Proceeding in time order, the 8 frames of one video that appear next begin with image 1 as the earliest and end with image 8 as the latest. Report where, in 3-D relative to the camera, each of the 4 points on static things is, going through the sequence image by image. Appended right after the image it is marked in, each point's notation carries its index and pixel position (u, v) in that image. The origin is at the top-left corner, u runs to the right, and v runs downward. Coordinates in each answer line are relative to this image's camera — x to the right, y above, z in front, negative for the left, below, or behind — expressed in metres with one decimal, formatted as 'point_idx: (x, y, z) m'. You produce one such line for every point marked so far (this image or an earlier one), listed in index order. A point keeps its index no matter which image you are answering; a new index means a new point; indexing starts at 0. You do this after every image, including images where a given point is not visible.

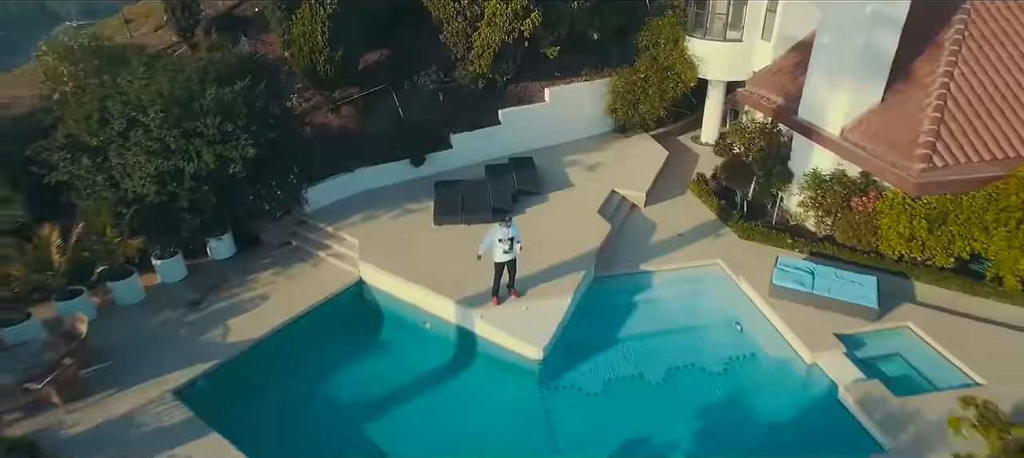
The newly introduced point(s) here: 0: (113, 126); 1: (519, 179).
0: (-5.9, +1.5, +8.1) m
1: (+0.2, +1.0, +10.8) m
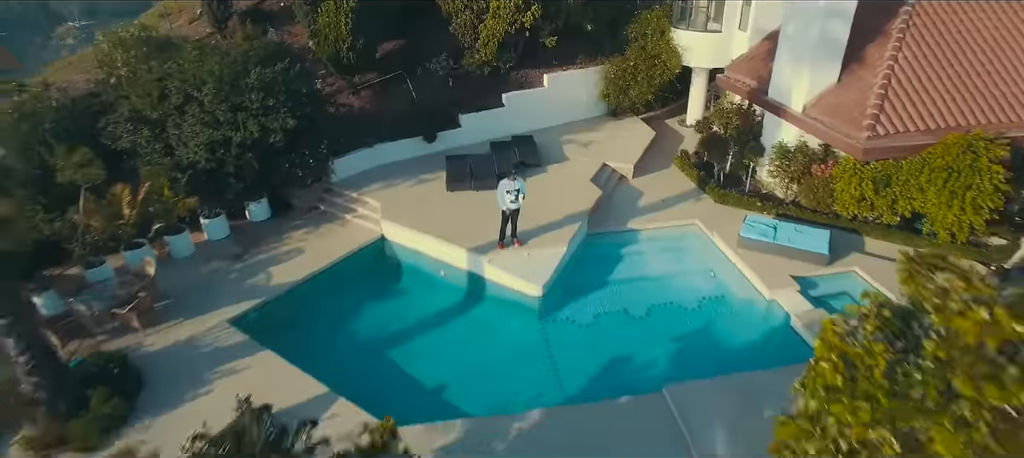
0: (-5.8, +2.2, +9.4) m
1: (+0.2, +1.6, +12.0) m
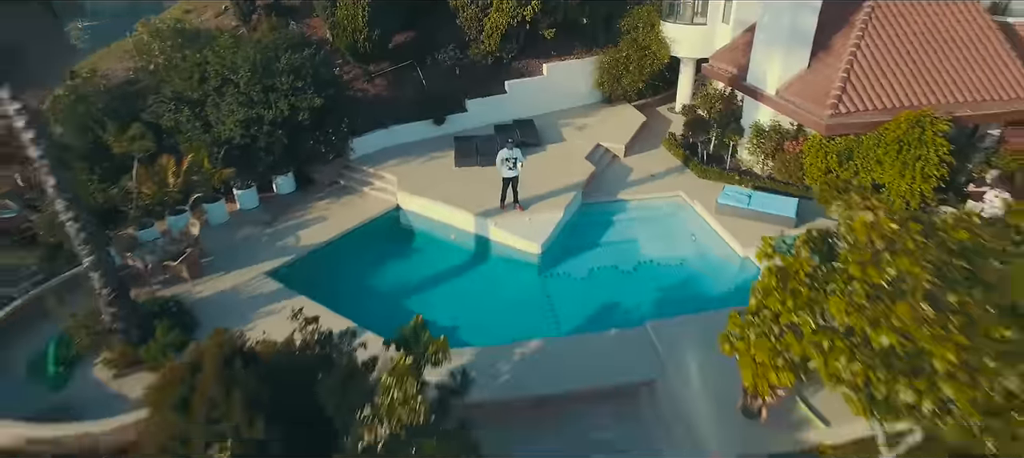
0: (-5.8, +2.8, +10.5) m
1: (+0.3, +2.2, +13.2) m
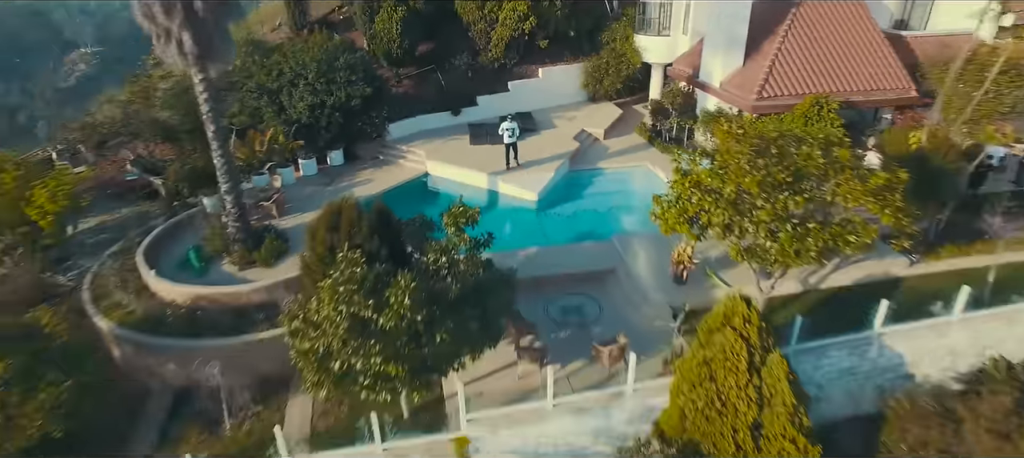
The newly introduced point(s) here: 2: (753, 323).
0: (-5.7, +3.8, +13.8) m
1: (+0.3, +3.1, +16.4) m
2: (+2.9, -1.2, +6.7) m
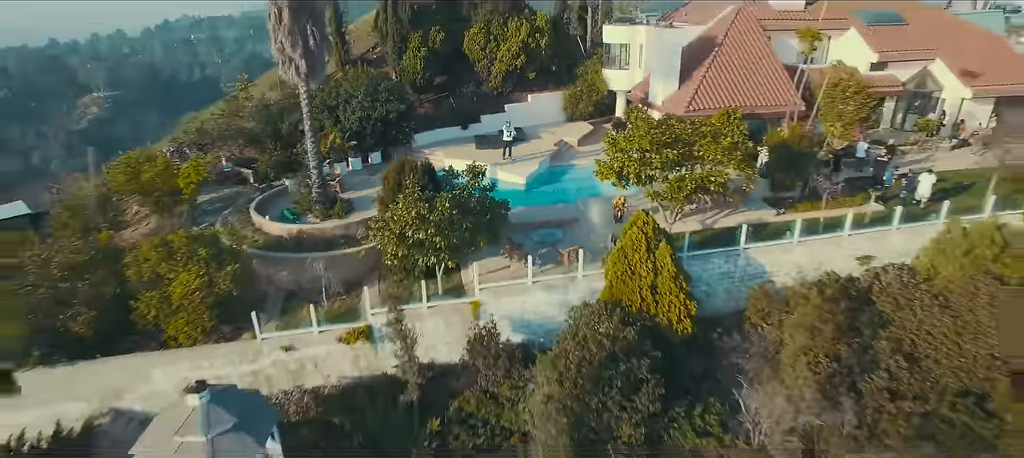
0: (-5.8, +4.5, +18.8) m
1: (+0.2, +3.7, +21.4) m
2: (+2.8, +0.1, +11.4) m
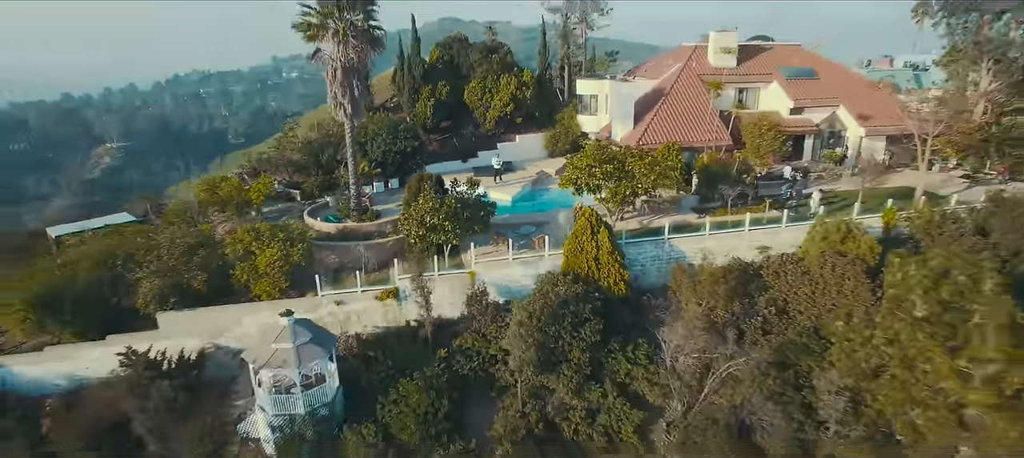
0: (-6.3, +4.1, +24.1) m
1: (-0.3, +3.0, +26.7) m
2: (+2.4, +0.4, +16.4) m
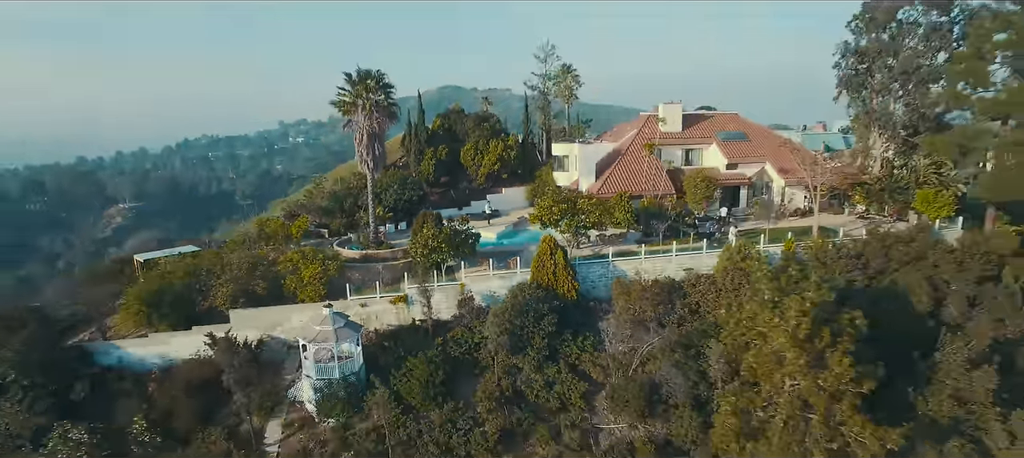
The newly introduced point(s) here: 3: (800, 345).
0: (-7.1, +2.3, +30.2) m
1: (-1.1, +1.0, +32.6) m
2: (+1.6, -0.5, +22.1) m
3: (+7.9, -3.1, +15.1) m
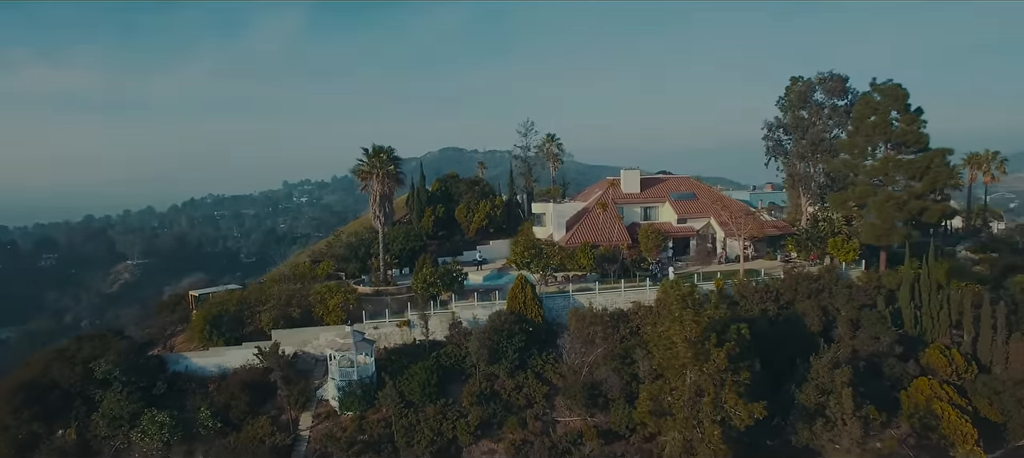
0: (-8.1, -0.6, +36.6) m
1: (-2.1, -2.1, +38.9) m
2: (+0.6, -2.5, +28.2) m
3: (+6.9, -4.4, +21.0) m
